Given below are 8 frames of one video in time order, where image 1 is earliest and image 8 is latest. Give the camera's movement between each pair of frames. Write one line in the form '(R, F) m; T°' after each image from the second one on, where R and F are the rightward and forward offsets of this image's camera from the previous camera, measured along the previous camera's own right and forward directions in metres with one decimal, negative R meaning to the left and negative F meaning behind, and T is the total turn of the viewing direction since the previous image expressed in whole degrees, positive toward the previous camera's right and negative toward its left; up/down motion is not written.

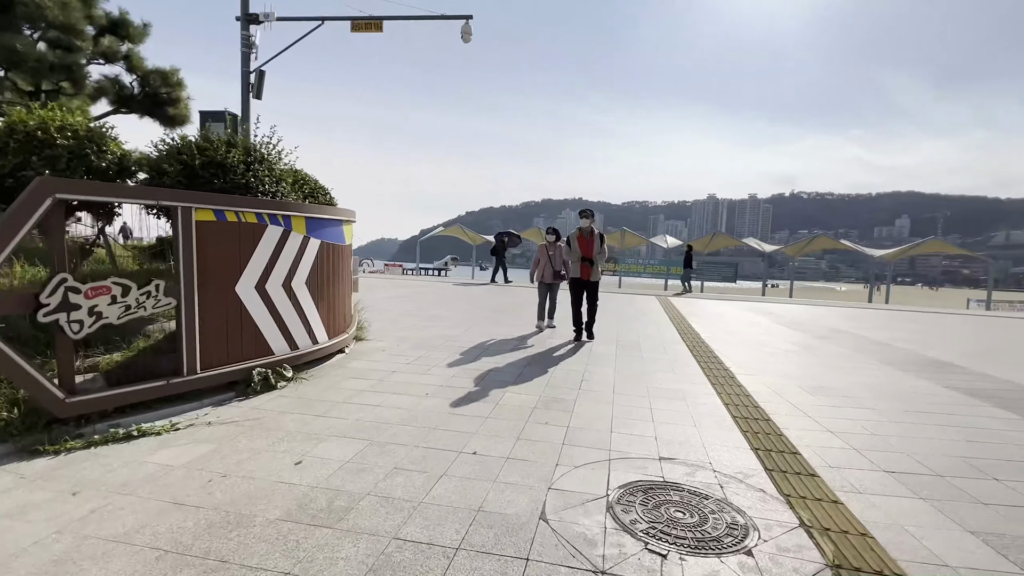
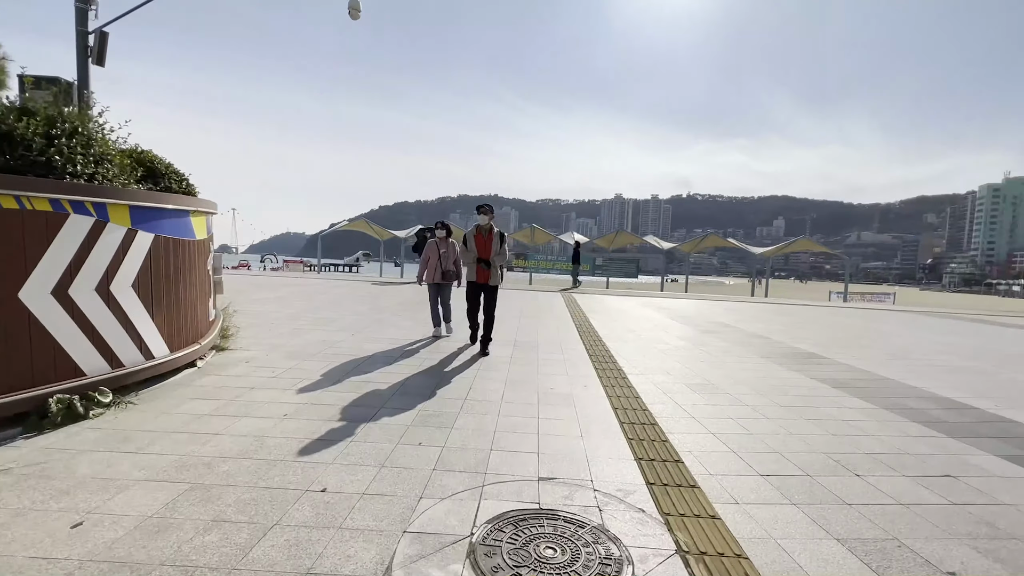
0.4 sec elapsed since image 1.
(+0.4, +0.4) m; +10°
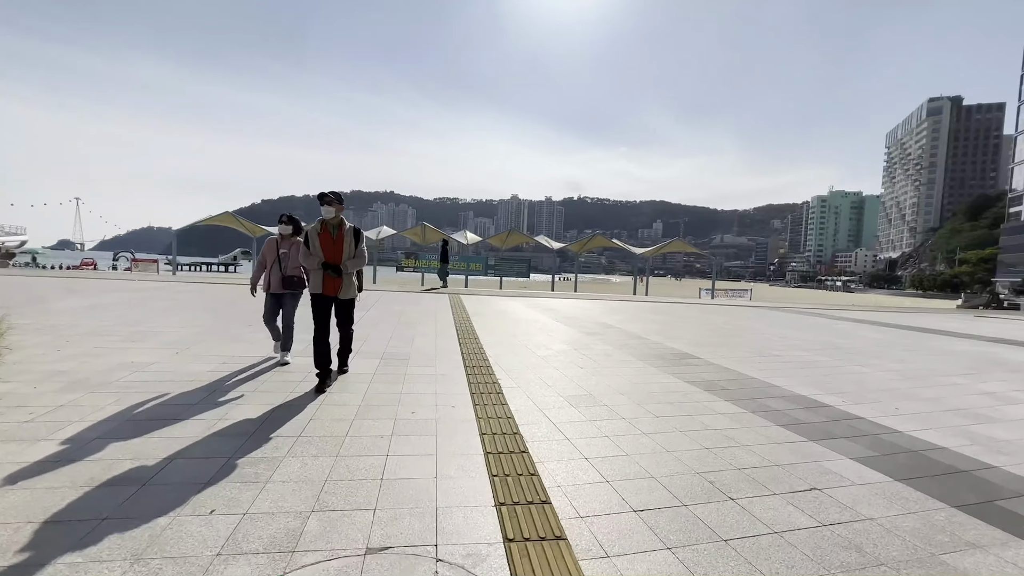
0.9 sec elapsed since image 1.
(+0.4, +0.7) m; +12°
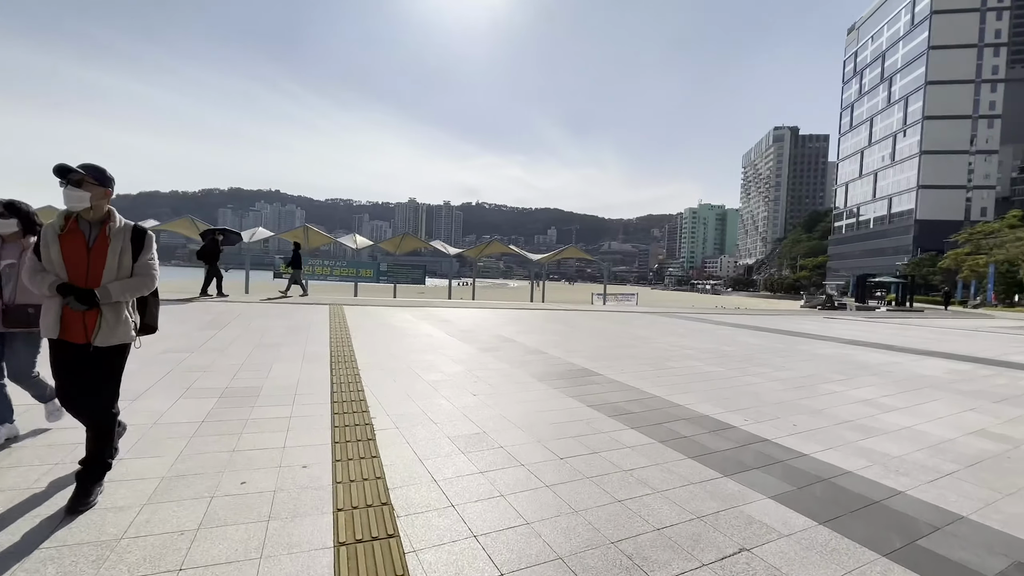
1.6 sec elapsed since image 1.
(+0.2, +0.9) m; +12°
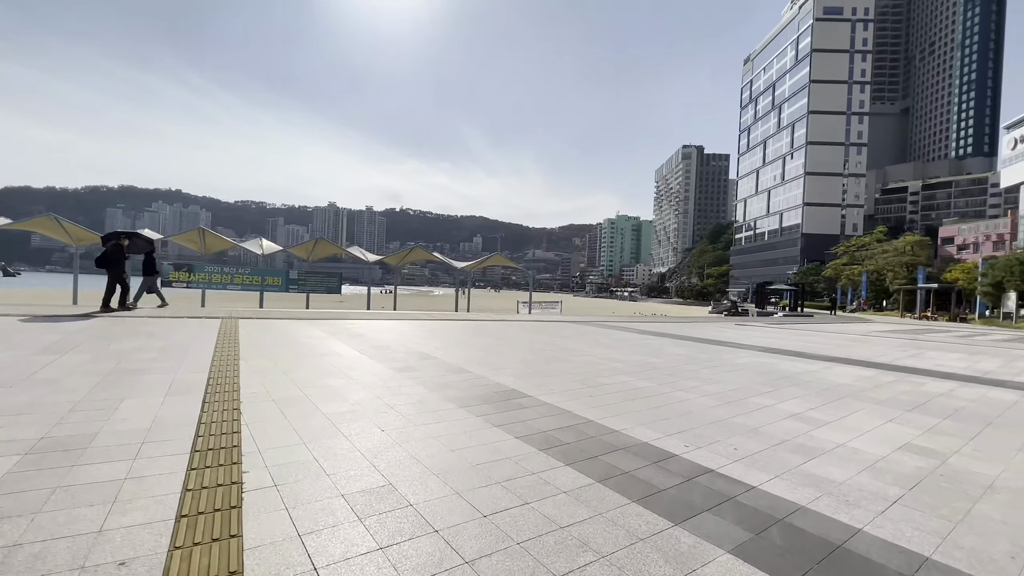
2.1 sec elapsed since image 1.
(+0.1, +0.8) m; +9°
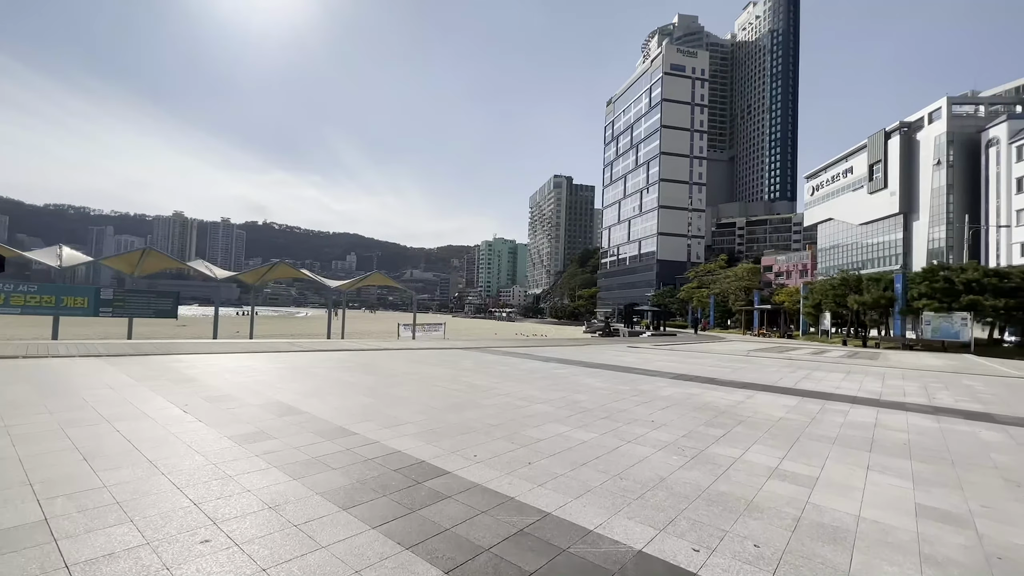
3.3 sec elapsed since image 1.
(-0.3, +1.9) m; +15°
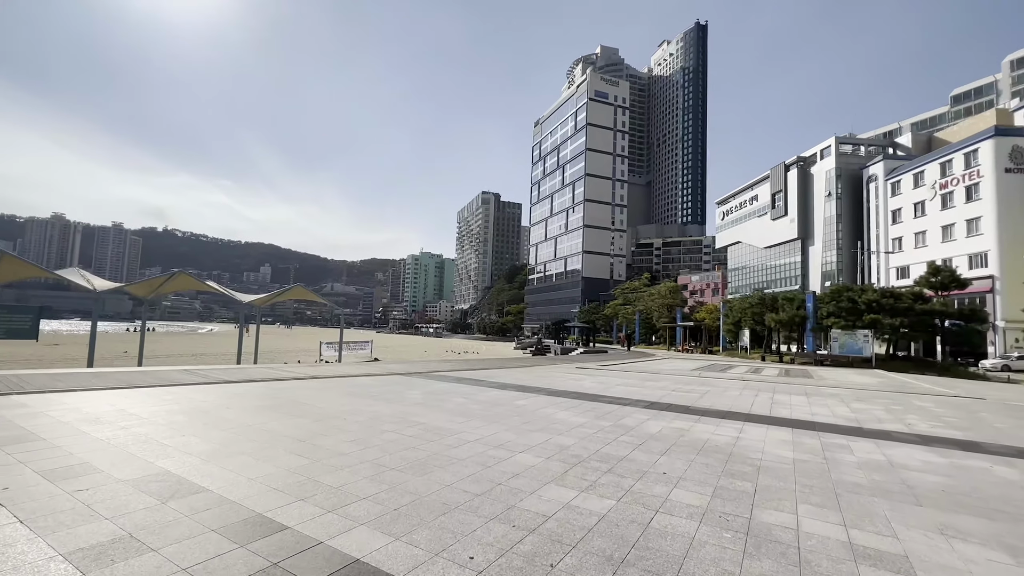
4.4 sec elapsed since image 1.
(-0.7, +1.5) m; +9°
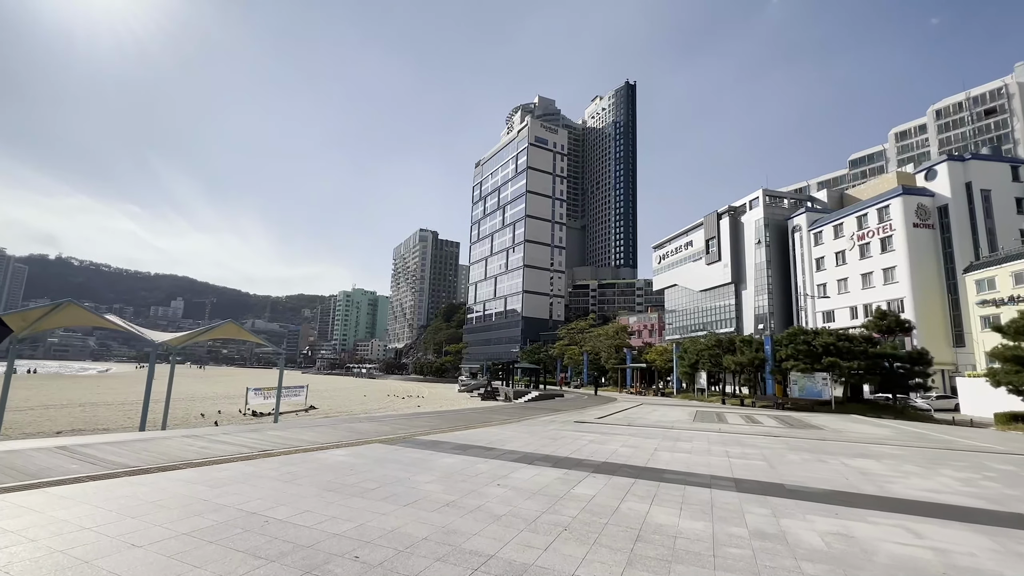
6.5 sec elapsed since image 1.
(-1.9, +2.9) m; +8°
